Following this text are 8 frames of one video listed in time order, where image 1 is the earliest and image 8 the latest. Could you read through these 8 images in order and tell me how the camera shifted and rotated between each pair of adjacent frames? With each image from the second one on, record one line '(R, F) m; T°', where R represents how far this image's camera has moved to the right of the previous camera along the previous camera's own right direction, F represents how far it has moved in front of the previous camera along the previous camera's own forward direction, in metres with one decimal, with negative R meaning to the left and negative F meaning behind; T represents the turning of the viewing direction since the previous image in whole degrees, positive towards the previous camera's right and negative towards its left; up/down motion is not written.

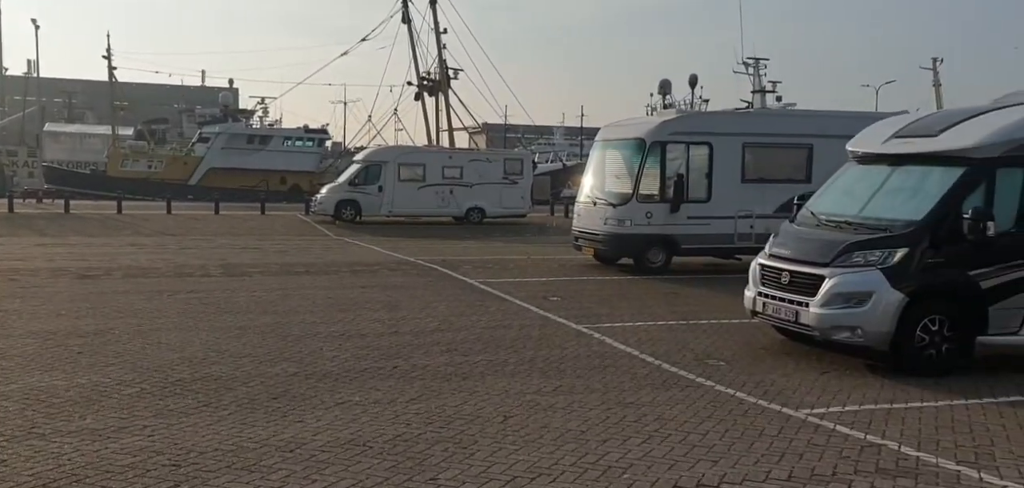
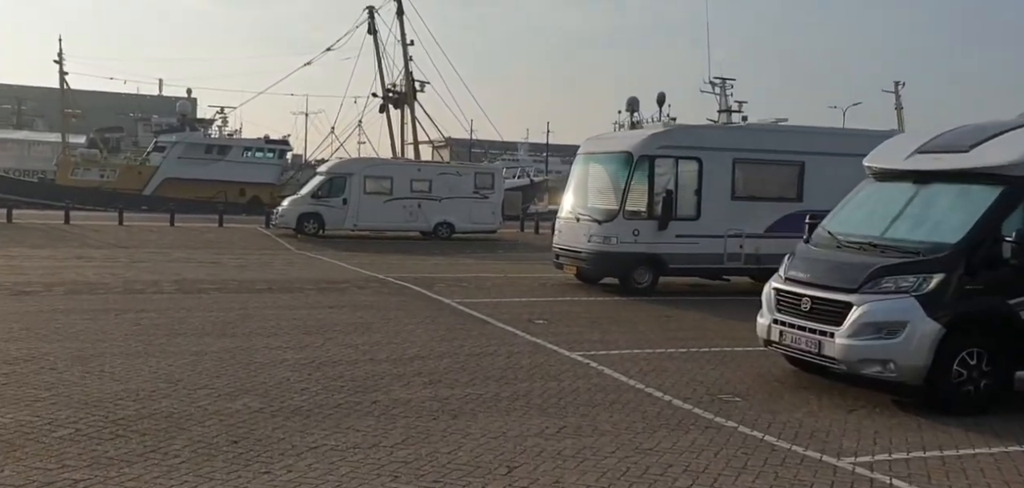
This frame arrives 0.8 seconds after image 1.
(-0.3, +0.9) m; +3°
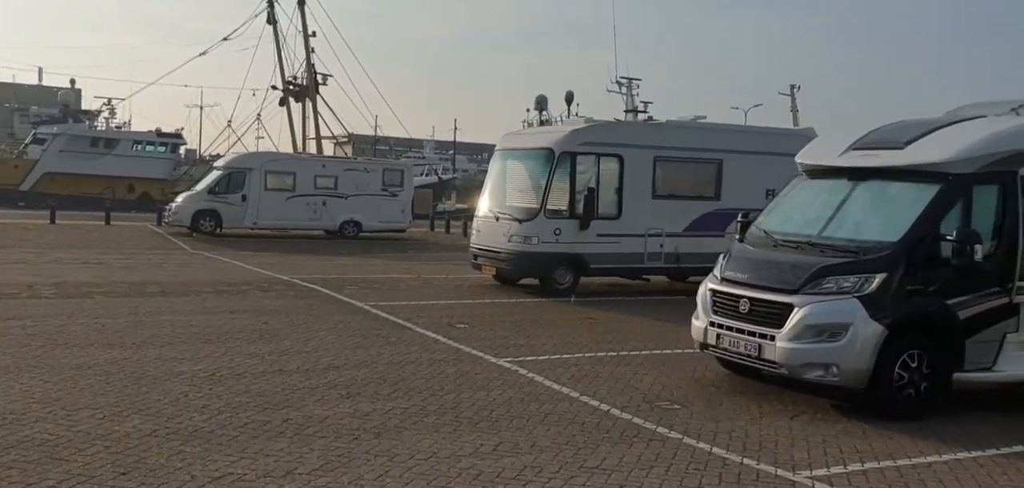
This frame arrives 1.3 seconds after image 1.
(-0.2, +0.6) m; +6°
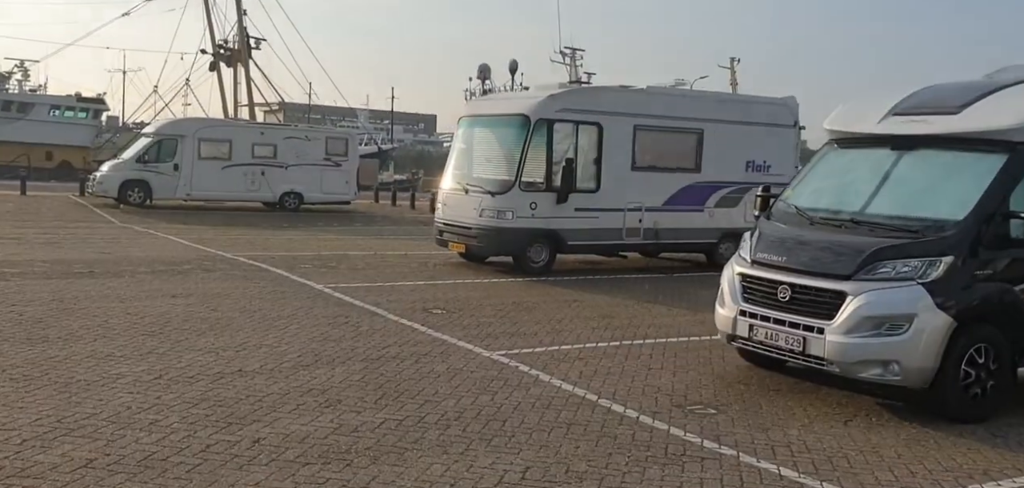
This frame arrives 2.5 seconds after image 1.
(-0.6, +1.2) m; +4°
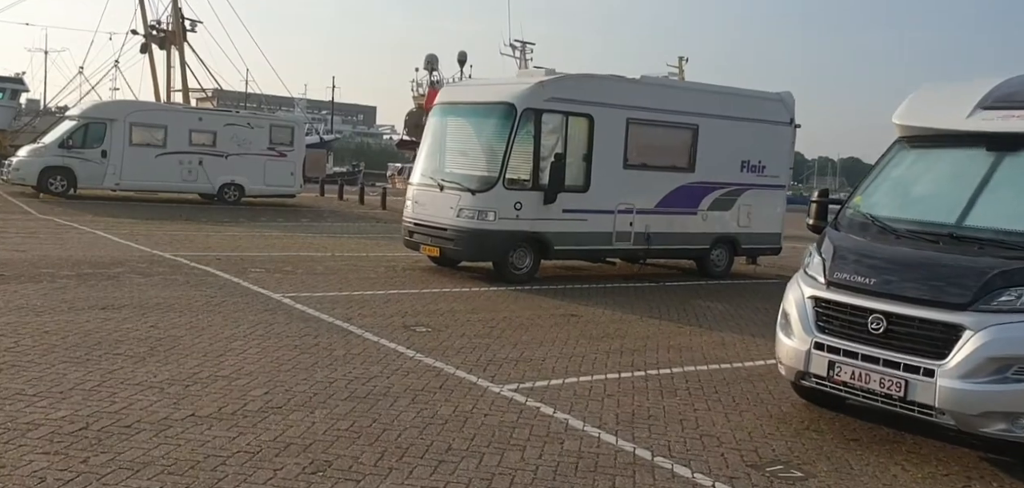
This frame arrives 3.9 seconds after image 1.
(-0.6, +1.4) m; +4°
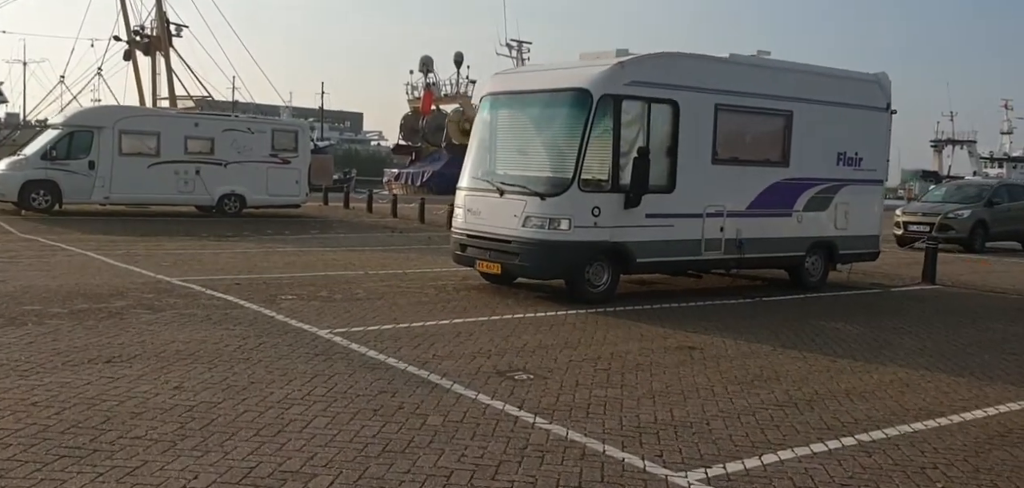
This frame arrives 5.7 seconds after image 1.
(-1.1, +2.0) m; +1°
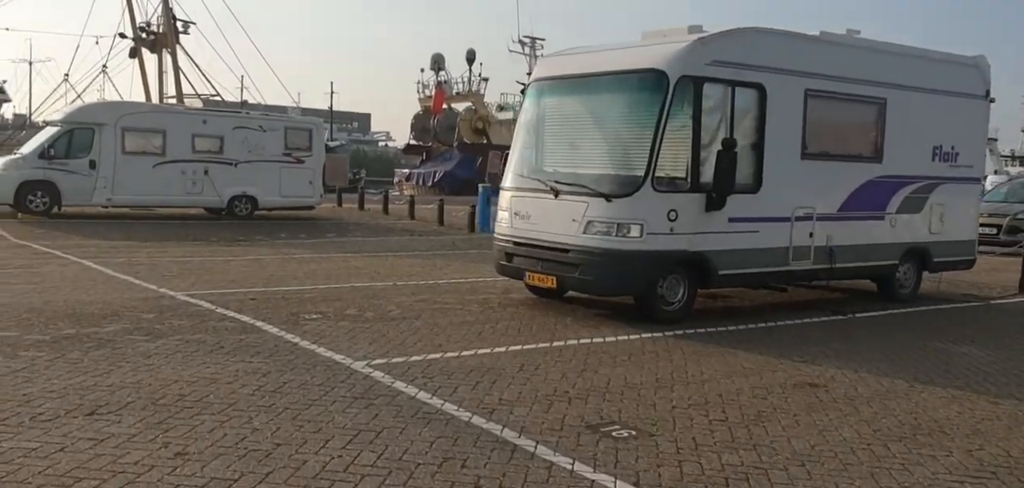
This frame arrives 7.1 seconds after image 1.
(-0.5, +1.5) m; 0°
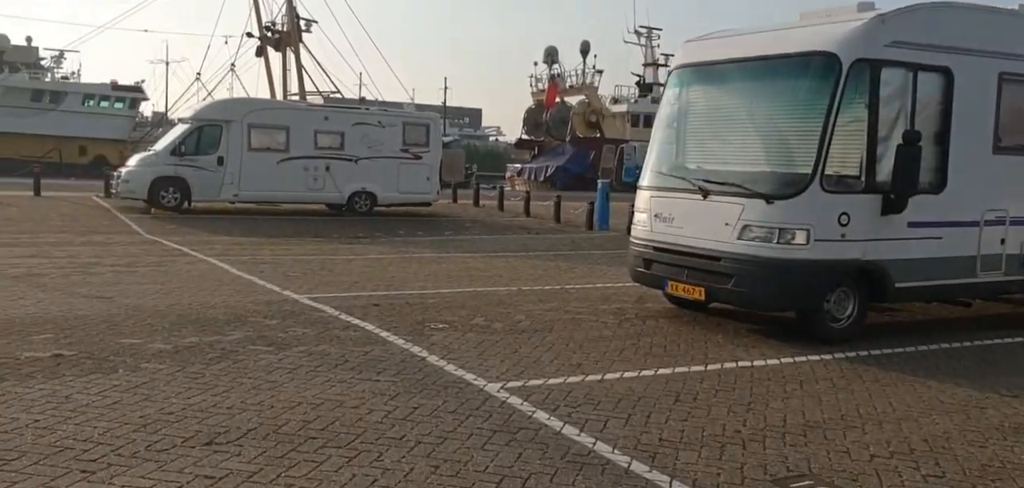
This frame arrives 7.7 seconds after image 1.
(-0.3, +0.8) m; -7°
